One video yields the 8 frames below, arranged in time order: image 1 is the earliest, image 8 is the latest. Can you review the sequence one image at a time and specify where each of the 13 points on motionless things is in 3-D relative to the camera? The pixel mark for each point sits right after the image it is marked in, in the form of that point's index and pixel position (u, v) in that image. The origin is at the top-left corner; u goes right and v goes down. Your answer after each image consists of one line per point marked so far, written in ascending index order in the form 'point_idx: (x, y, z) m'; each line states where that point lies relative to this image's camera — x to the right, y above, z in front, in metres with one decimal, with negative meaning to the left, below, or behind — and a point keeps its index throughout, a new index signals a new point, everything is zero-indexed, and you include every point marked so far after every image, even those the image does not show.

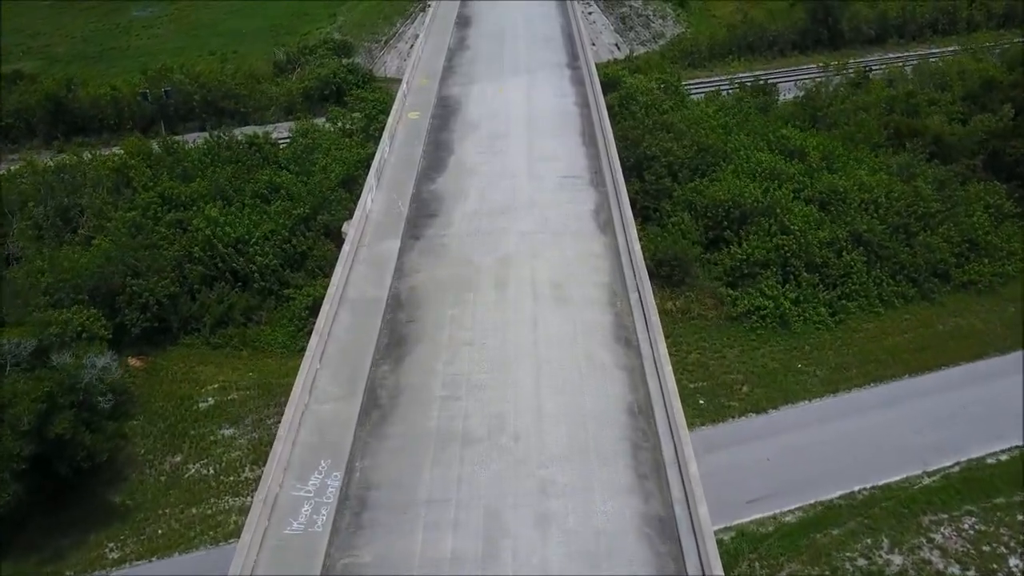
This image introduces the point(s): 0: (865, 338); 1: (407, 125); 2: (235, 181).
0: (+4.4, -0.6, +12.8) m
1: (-1.4, +2.3, +14.1) m
2: (-4.1, +1.6, +15.2) m
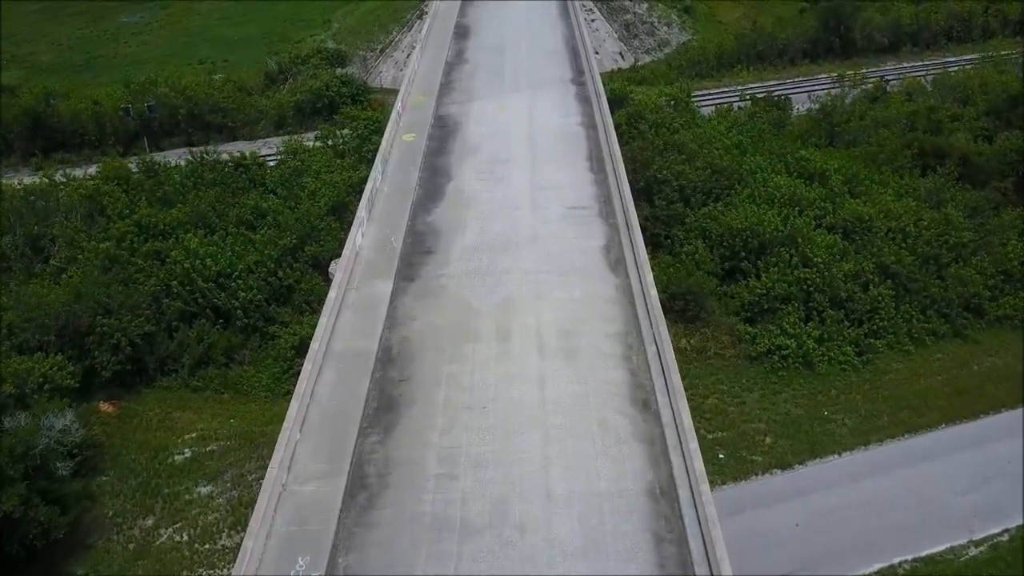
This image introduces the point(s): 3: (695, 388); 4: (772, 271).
0: (+4.5, -1.1, +11.8) m
1: (-1.4, +1.8, +13.2) m
2: (-4.1, +1.1, +14.3) m
3: (+2.1, -1.2, +11.8) m
4: (+3.3, +0.2, +12.9) m
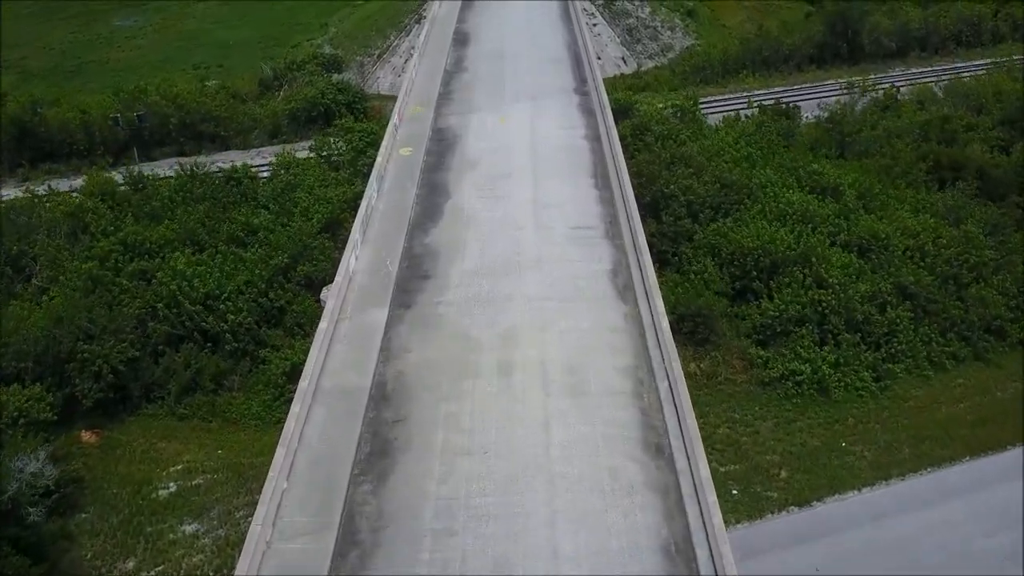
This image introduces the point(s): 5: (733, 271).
0: (+4.5, -1.3, +11.3) m
1: (-1.4, +1.6, +12.7) m
2: (-4.1, +0.9, +13.7) m
3: (+2.1, -1.4, +11.3) m
4: (+3.3, 0.0, +12.3) m
5: (+2.8, +0.2, +12.8) m
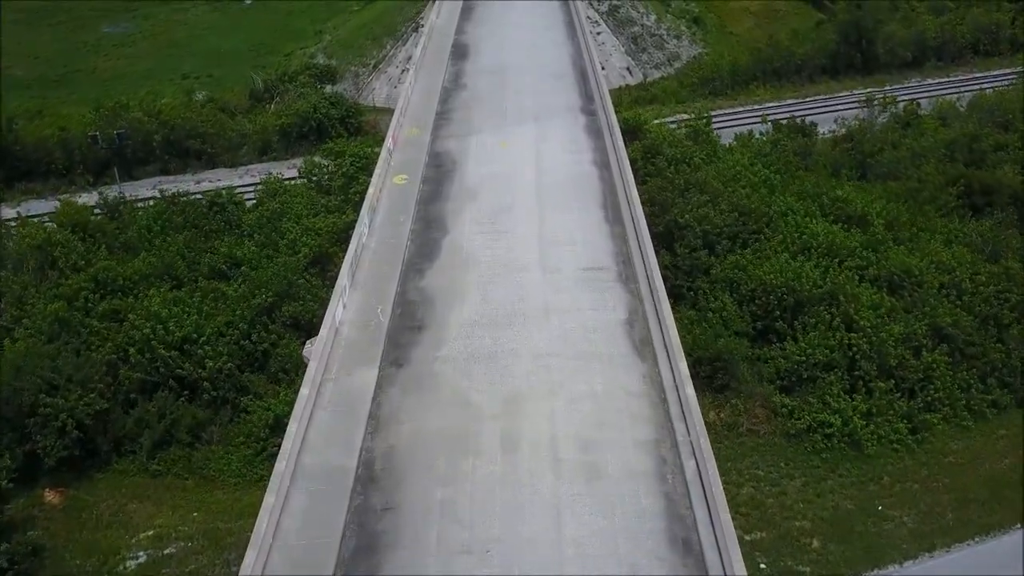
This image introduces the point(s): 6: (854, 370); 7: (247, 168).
0: (+4.5, -1.8, +10.3) m
1: (-1.4, +1.1, +11.7) m
2: (-4.1, +0.4, +12.8) m
3: (+2.2, -1.9, +10.3) m
4: (+3.3, -0.5, +11.4) m
5: (+2.8, -0.3, +11.8) m
6: (+3.7, -0.9, +11.1) m
7: (-4.9, +2.2, +18.9) m
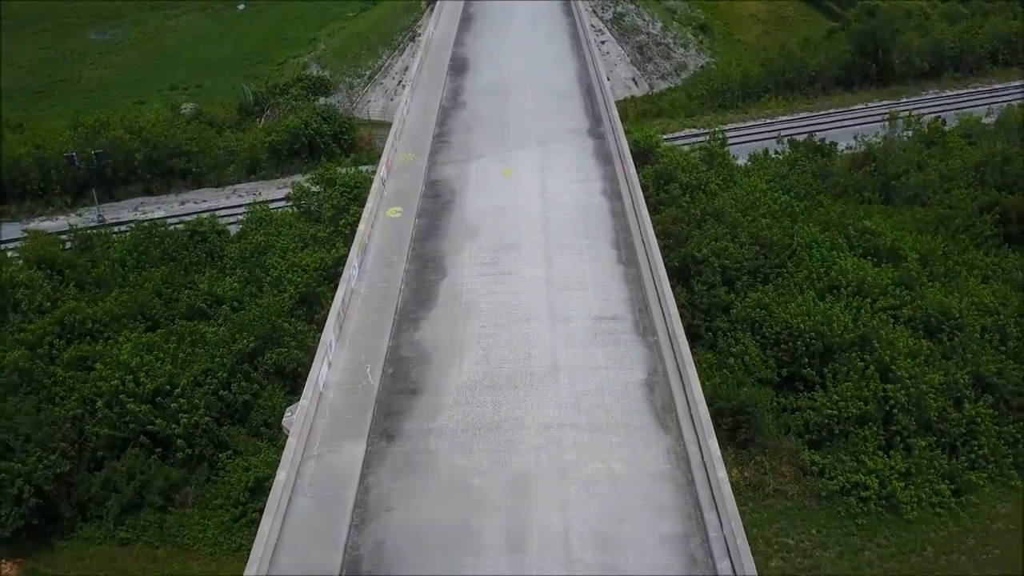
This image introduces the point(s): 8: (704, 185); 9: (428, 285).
0: (+4.6, -2.3, +9.4) m
1: (-1.3, +0.6, +10.7) m
2: (-4.0, -0.1, +11.8) m
3: (+2.2, -2.3, +9.3) m
4: (+3.4, -1.0, +10.4) m
5: (+2.8, -0.7, +10.9) m
6: (+3.8, -1.3, +10.1) m
7: (-4.9, +1.8, +17.9) m
8: (+2.5, +1.3, +13.3) m
9: (-0.8, 0.0, +9.7) m
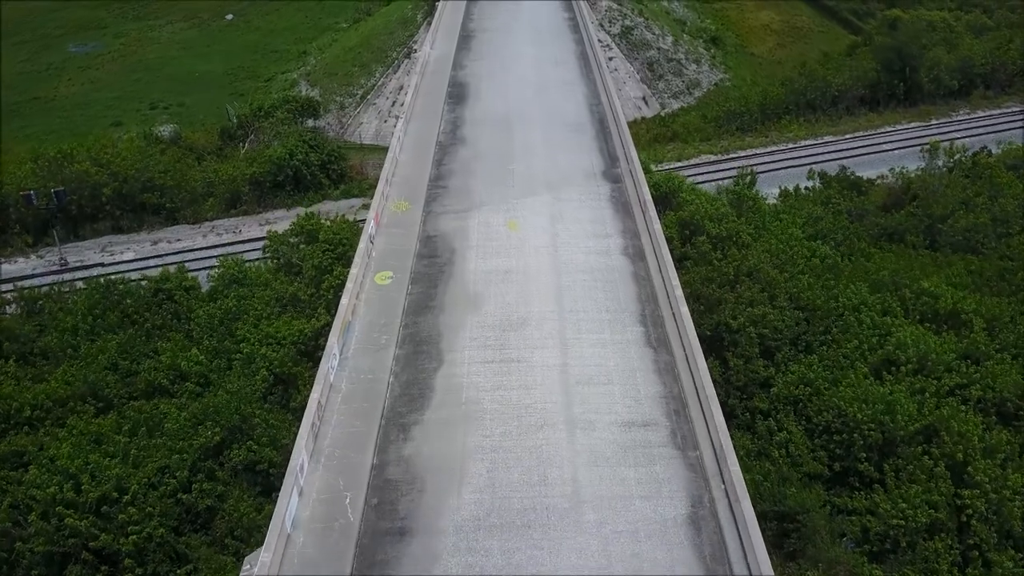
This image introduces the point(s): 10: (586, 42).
0: (+4.6, -3.0, +7.9) m
1: (-1.3, -0.1, +9.2) m
2: (-3.9, -0.8, +10.3) m
3: (+2.3, -3.1, +7.8) m
4: (+3.5, -1.7, +8.9) m
5: (+2.9, -1.5, +9.3) m
6: (+3.8, -2.1, +8.6) m
7: (-4.8, +1.0, +16.4) m
8: (+2.6, +0.6, +11.8) m
9: (-0.7, -0.7, +8.1) m
10: (+1.3, +4.2, +17.6) m
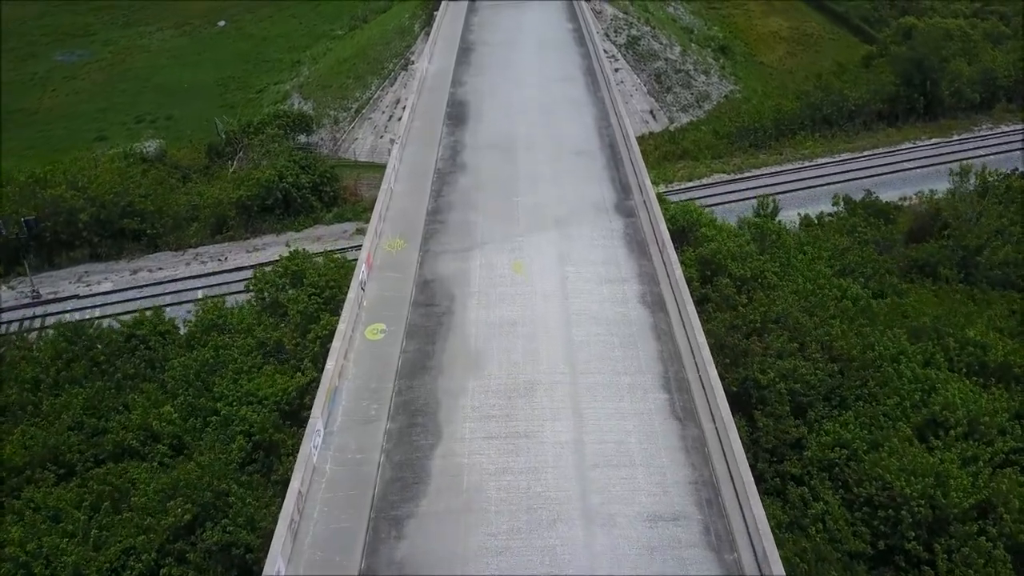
0: (+4.7, -3.5, +6.9) m
1: (-1.2, -0.6, +8.2) m
2: (-3.9, -1.3, +9.3) m
3: (+2.3, -3.6, +6.9) m
4: (+3.5, -2.2, +7.9) m
5: (+3.0, -1.9, +8.4) m
6: (+3.9, -2.6, +7.6) m
7: (-4.8, +0.5, +15.4) m
8: (+2.6, +0.1, +10.8) m
9: (-0.7, -1.2, +7.2) m
10: (+1.3, +3.8, +16.6) m
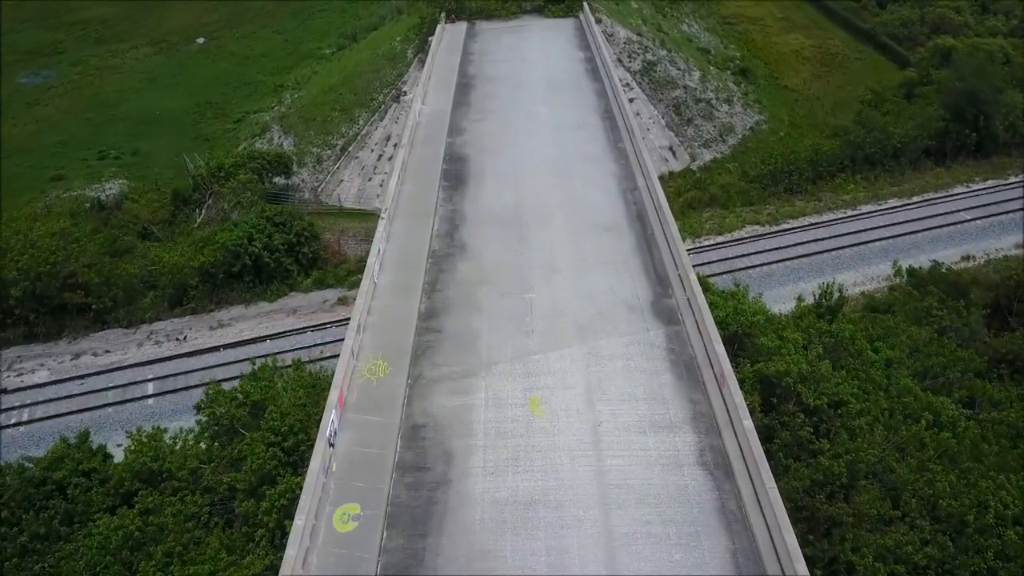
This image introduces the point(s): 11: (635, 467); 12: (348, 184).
0: (+4.8, -4.5, +4.7) m
1: (-1.1, -1.7, +6.0) m
2: (-3.8, -2.4, +7.1) m
3: (+2.5, -4.6, +4.6) m
4: (+3.6, -3.3, +5.7) m
5: (+3.1, -3.0, +6.2) m
6: (+4.0, -3.6, +5.4) m
7: (-4.7, -0.5, +13.2) m
8: (+2.7, -1.0, +8.6) m
9: (-0.5, -2.3, +5.0) m
10: (+1.4, +2.7, +14.4) m
11: (+0.8, -1.3, +6.9) m
12: (-2.8, +1.8, +17.4) m
